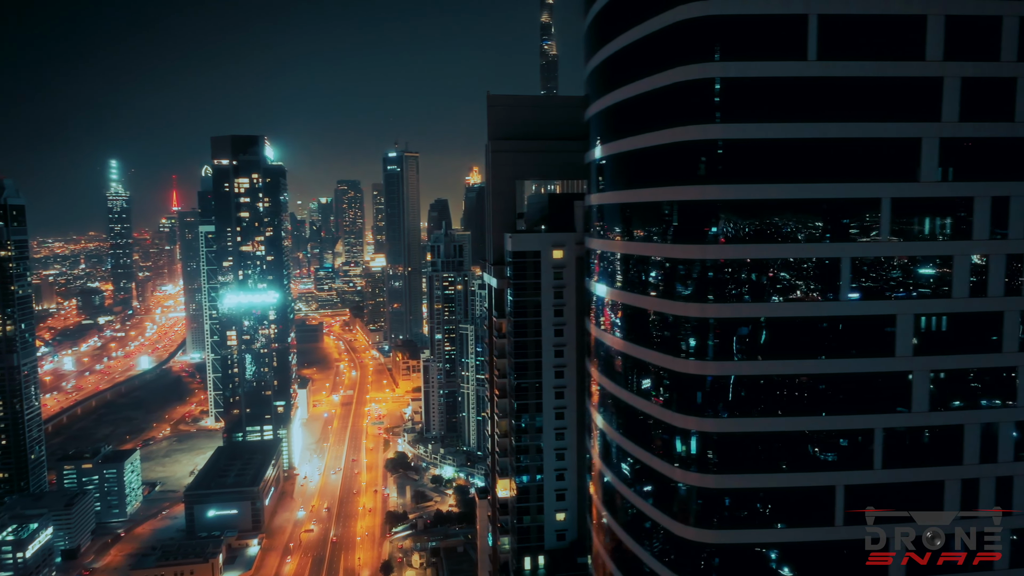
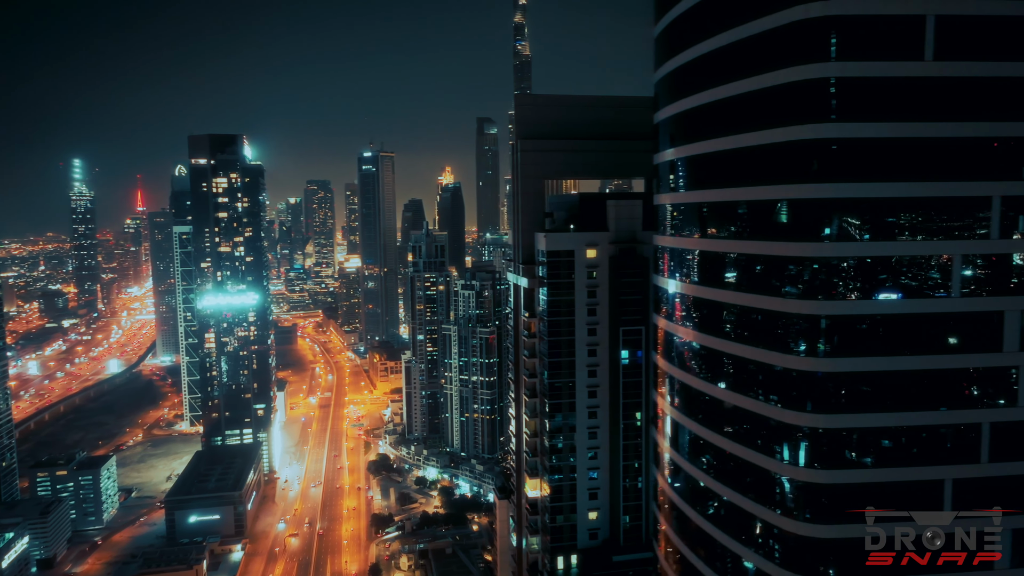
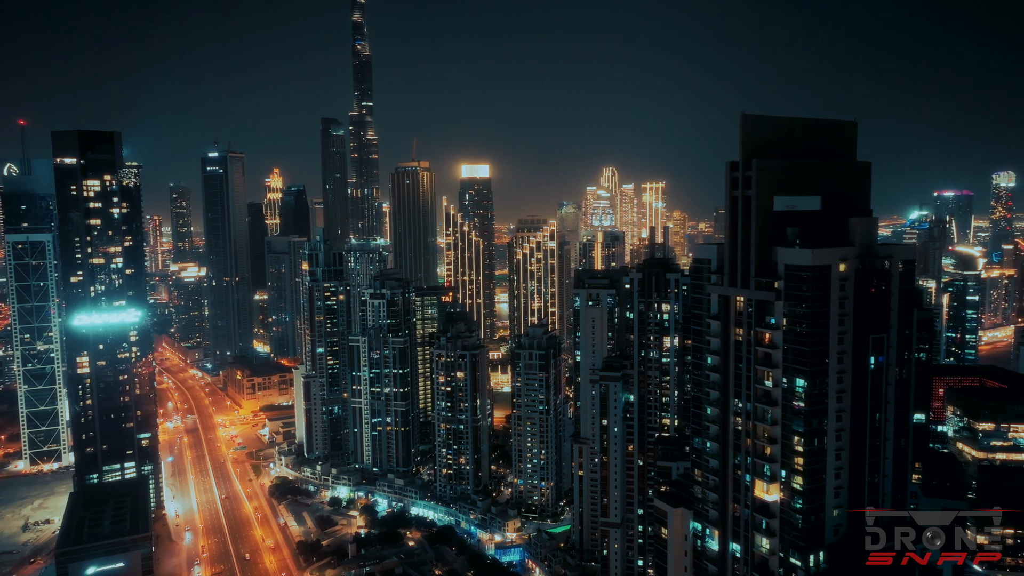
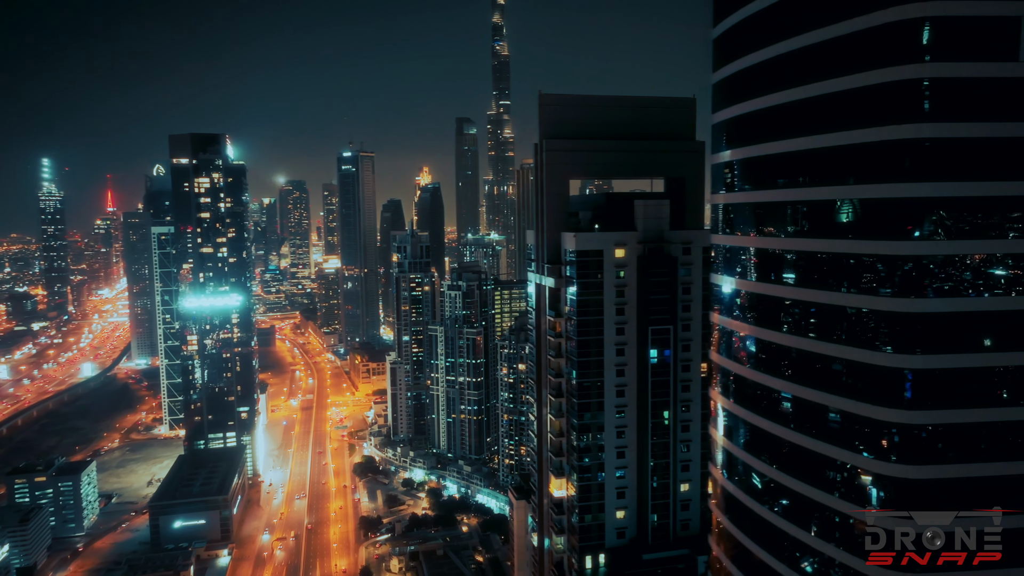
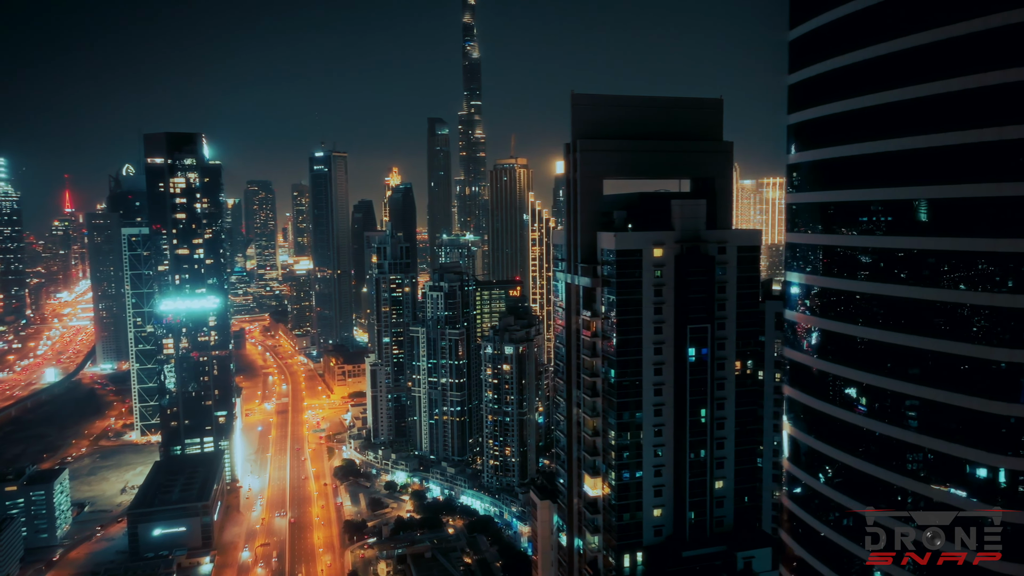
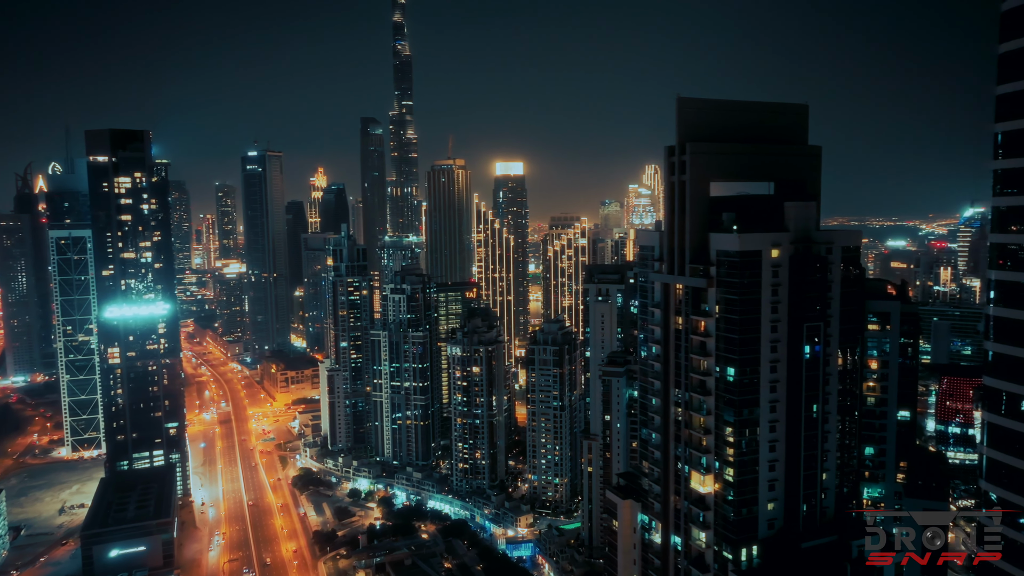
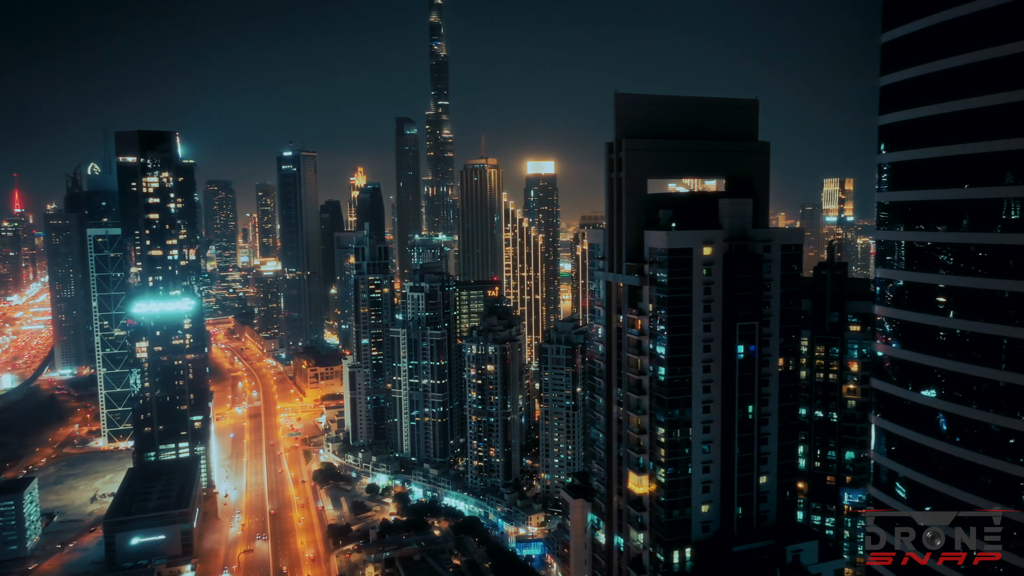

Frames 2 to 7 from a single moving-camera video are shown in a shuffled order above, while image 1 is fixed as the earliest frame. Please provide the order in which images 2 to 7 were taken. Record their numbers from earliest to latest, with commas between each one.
2, 4, 5, 7, 6, 3
